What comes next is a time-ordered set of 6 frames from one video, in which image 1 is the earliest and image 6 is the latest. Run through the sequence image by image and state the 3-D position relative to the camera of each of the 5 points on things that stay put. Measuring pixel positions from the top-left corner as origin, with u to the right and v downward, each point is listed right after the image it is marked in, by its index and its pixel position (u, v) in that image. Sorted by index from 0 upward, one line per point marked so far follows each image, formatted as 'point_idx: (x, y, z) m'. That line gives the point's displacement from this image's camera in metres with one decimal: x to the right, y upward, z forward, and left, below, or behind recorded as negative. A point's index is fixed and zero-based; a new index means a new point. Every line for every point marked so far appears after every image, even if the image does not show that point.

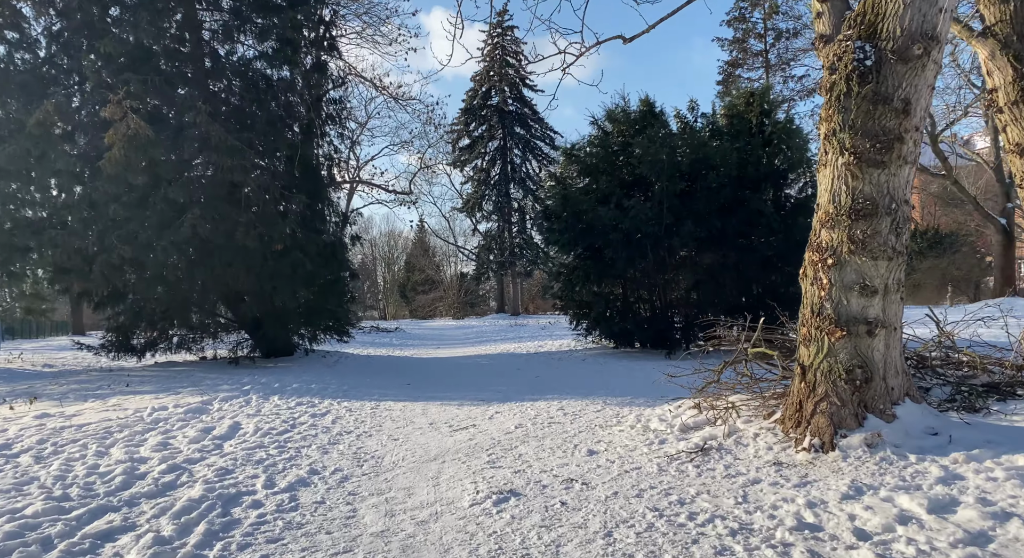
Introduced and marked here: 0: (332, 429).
0: (-2.2, -1.8, +7.9) m
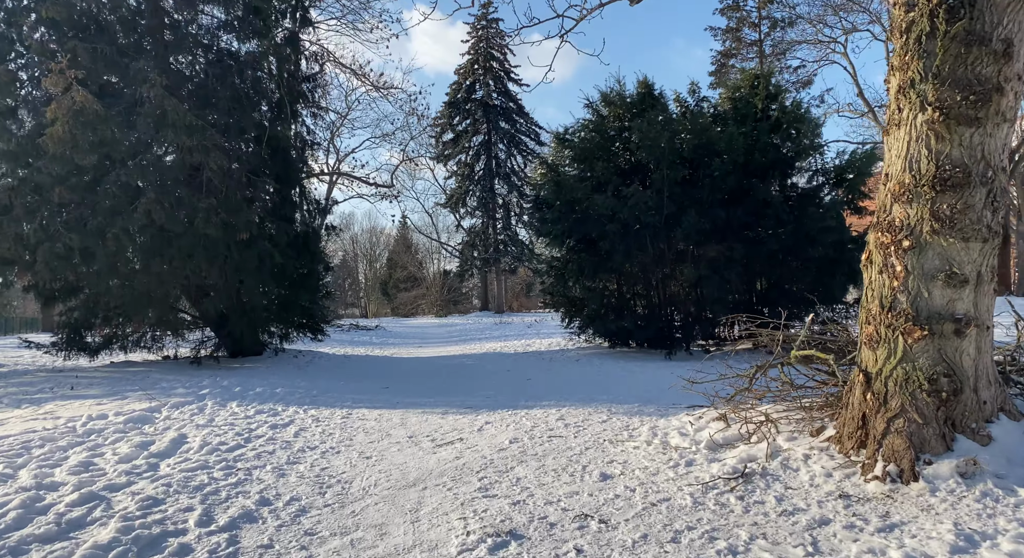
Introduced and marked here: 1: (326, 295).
0: (-2.2, -1.7, +6.7) m
1: (-4.6, -0.4, +16.3) m
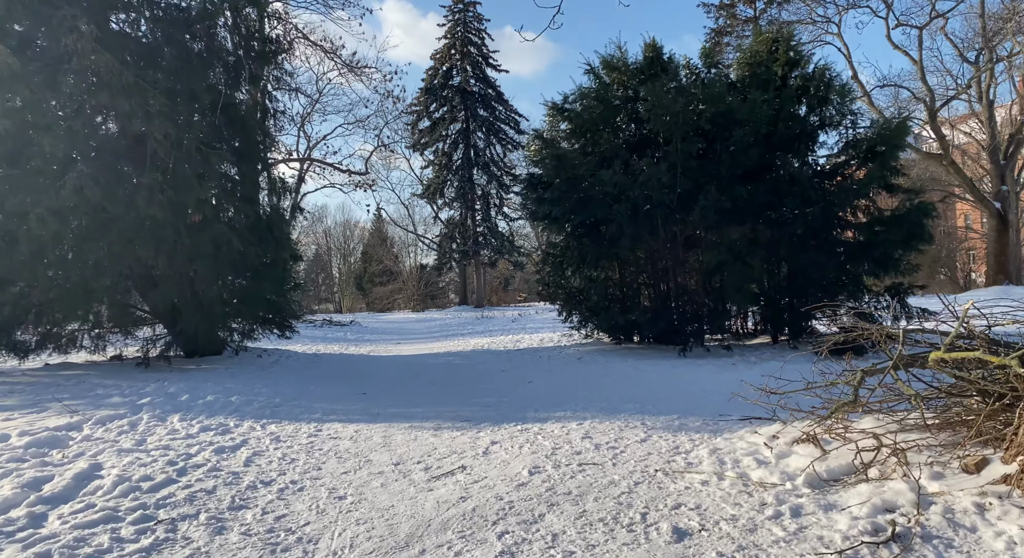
0: (-2.1, -1.5, +5.1) m
1: (-4.9, -0.2, +14.6) m
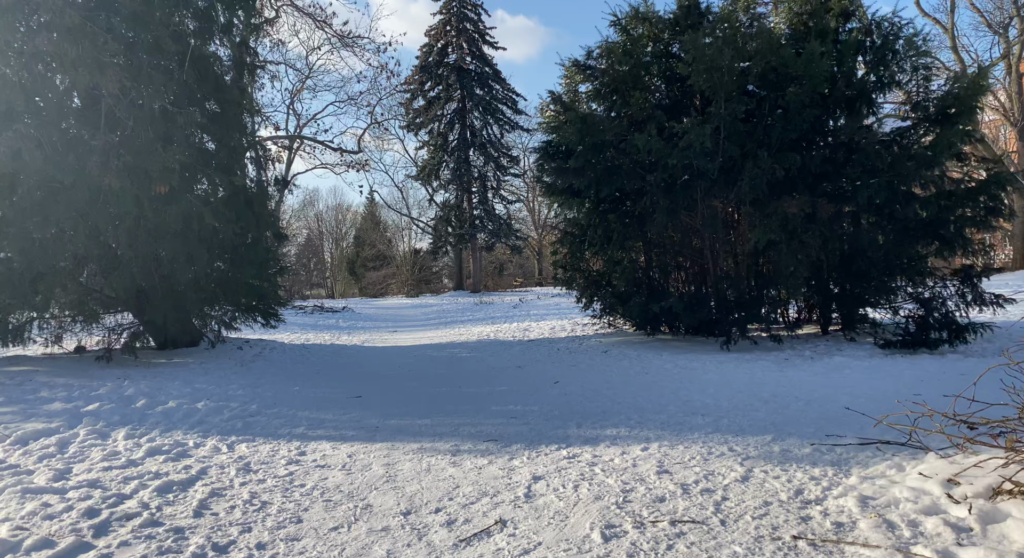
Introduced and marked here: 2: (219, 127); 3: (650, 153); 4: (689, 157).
0: (-1.8, -1.4, +3.6) m
1: (-4.6, +0.2, +13.0) m
2: (-4.8, +2.5, +10.8) m
3: (+2.0, +1.9, +9.9) m
4: (+2.6, +1.8, +9.7) m
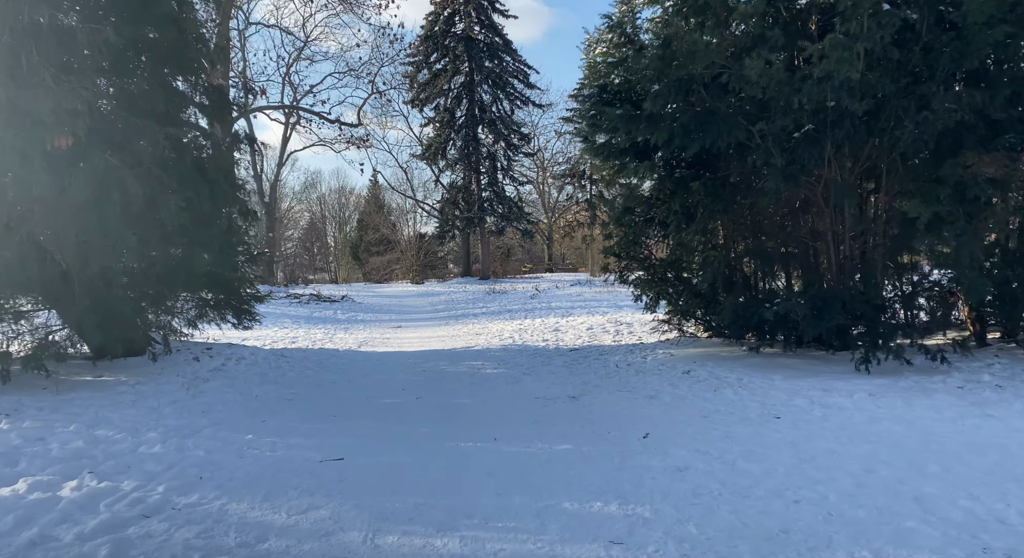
0: (-1.3, -1.5, +0.7) m
1: (-4.1, +0.3, +10.1) m
2: (-4.3, +2.6, +7.9) m
3: (+2.6, +2.0, +6.9) m
4: (+3.1, +1.9, +6.7) m
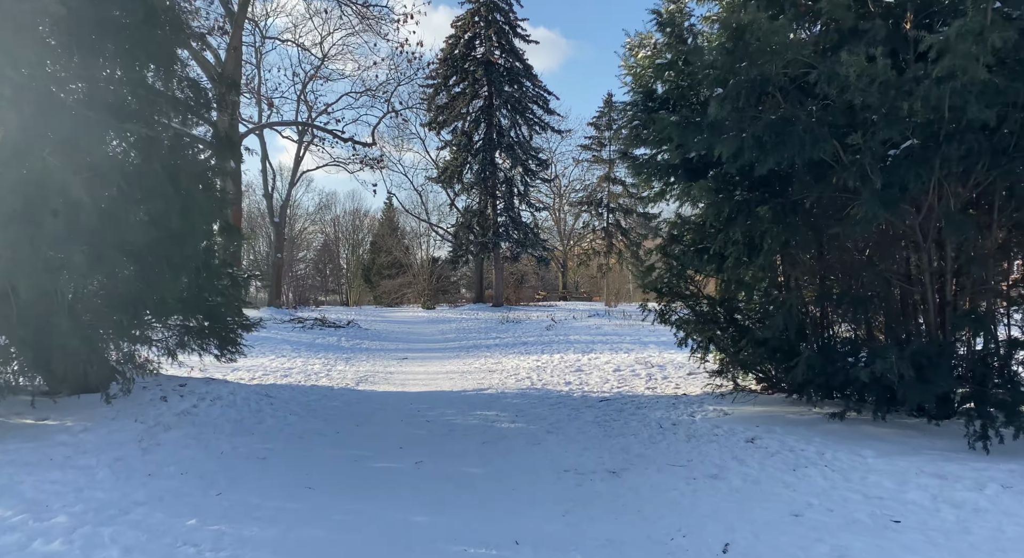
0: (-1.2, -1.5, -0.7) m
1: (-3.8, 0.0, +8.8) m
2: (-4.0, +2.4, +6.7) m
3: (+2.9, +1.5, +5.5) m
4: (+3.4, +1.4, +5.3) m
